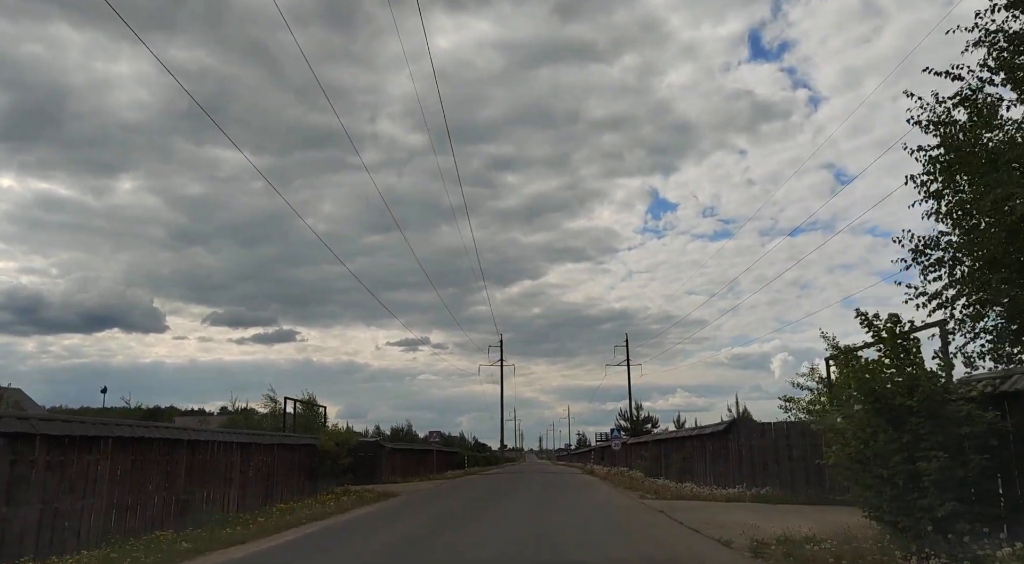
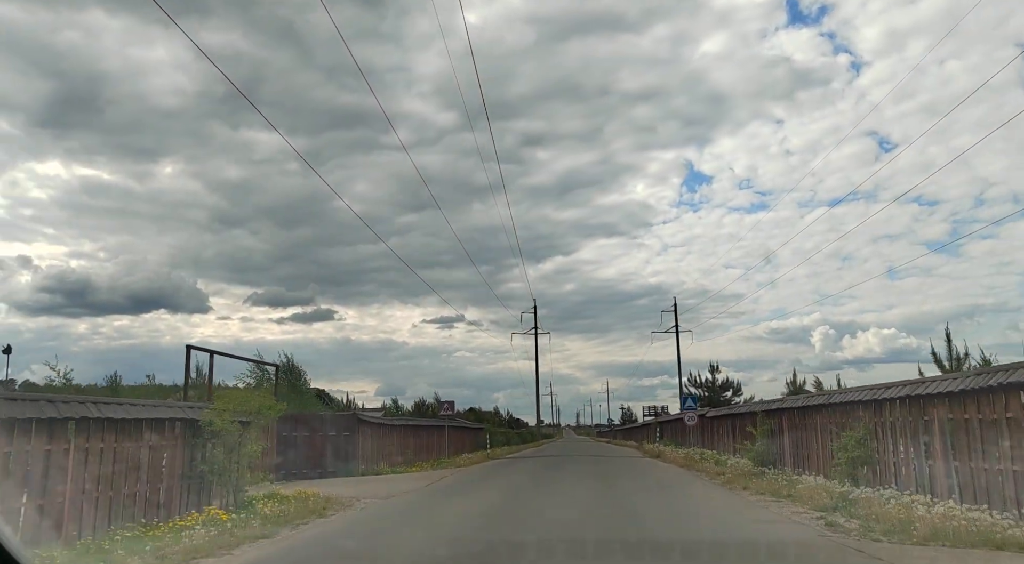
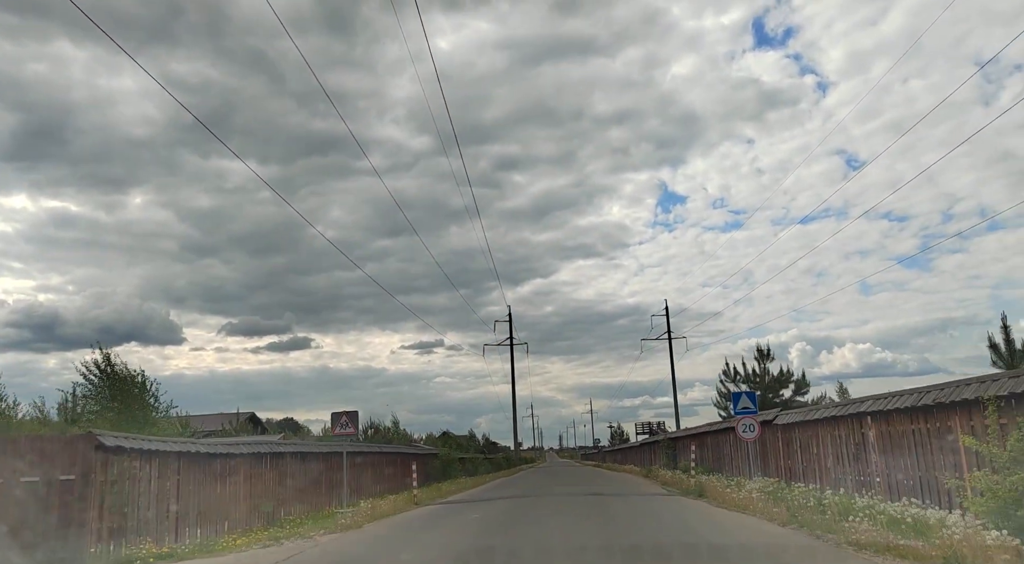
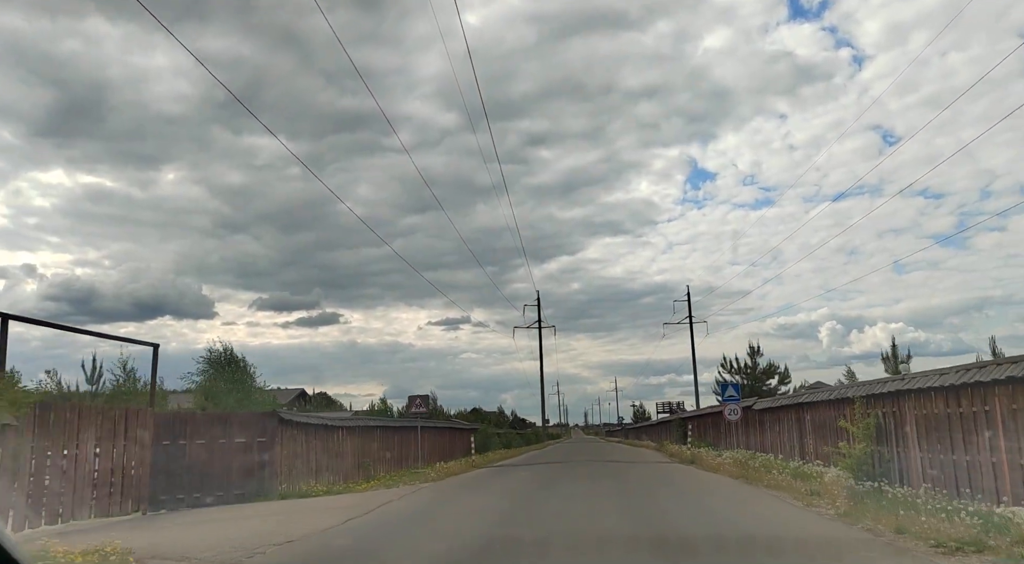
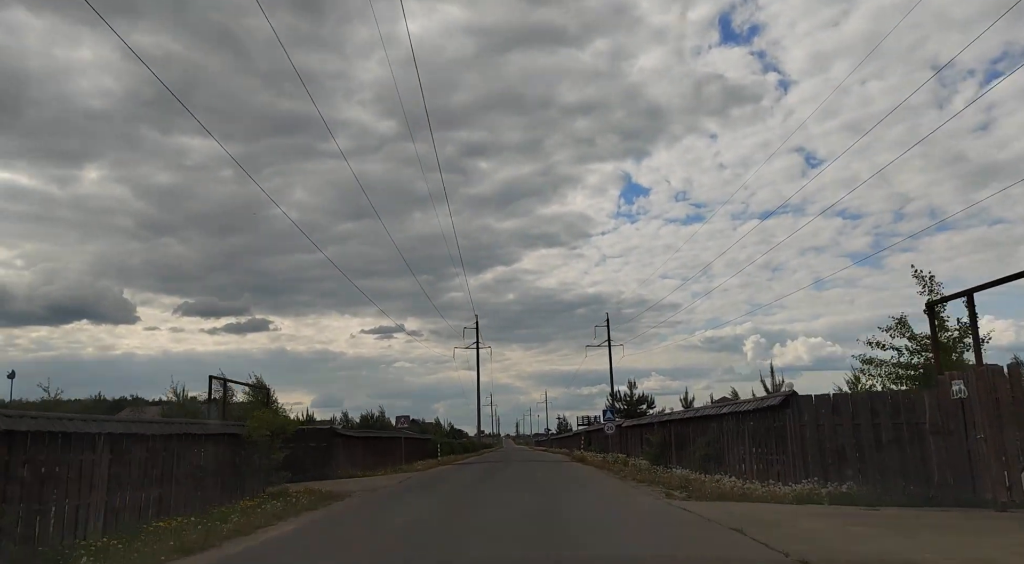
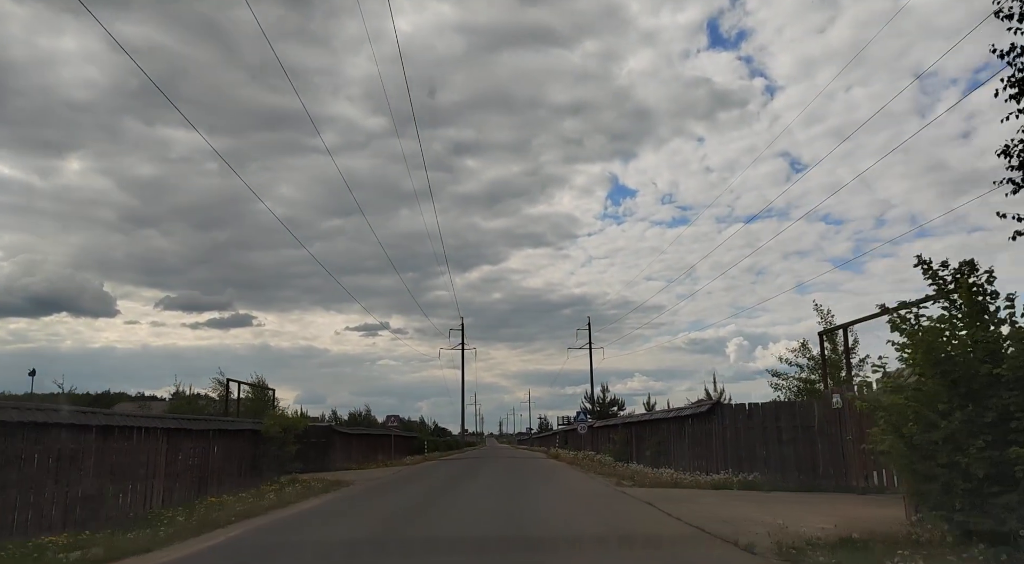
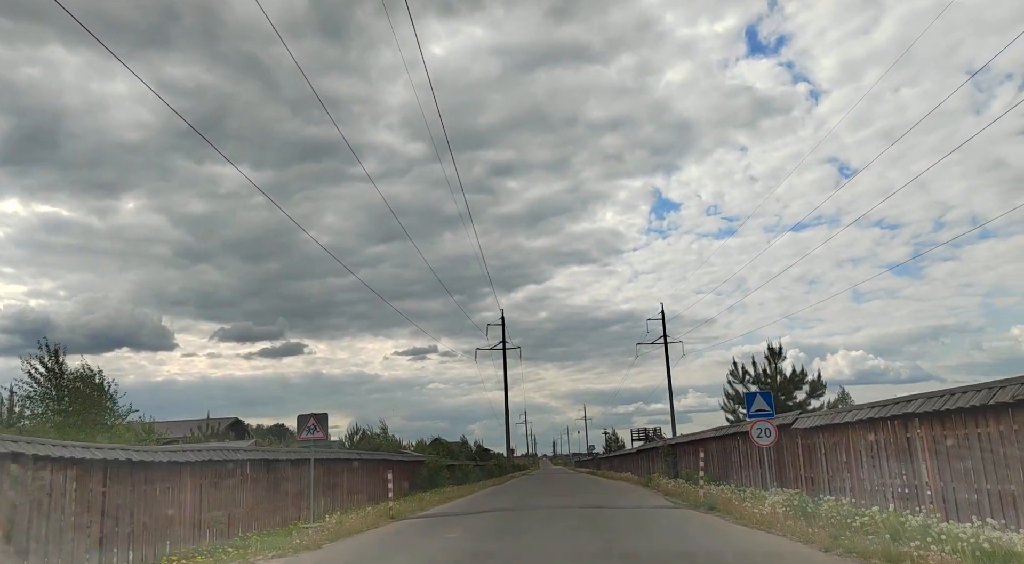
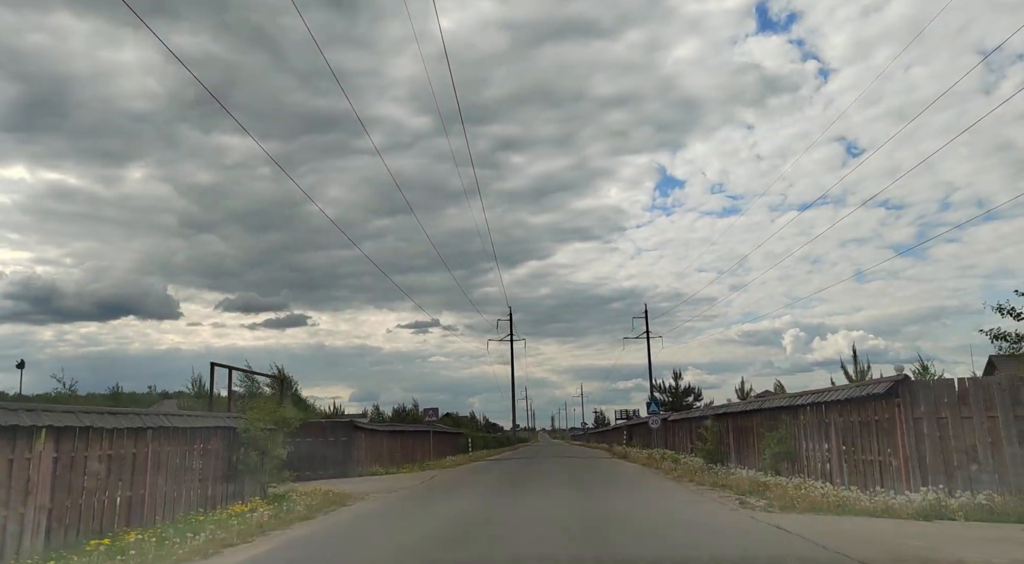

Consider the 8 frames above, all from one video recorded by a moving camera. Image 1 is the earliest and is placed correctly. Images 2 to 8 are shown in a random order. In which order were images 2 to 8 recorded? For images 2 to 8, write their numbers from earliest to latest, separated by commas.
6, 5, 8, 2, 4, 3, 7
